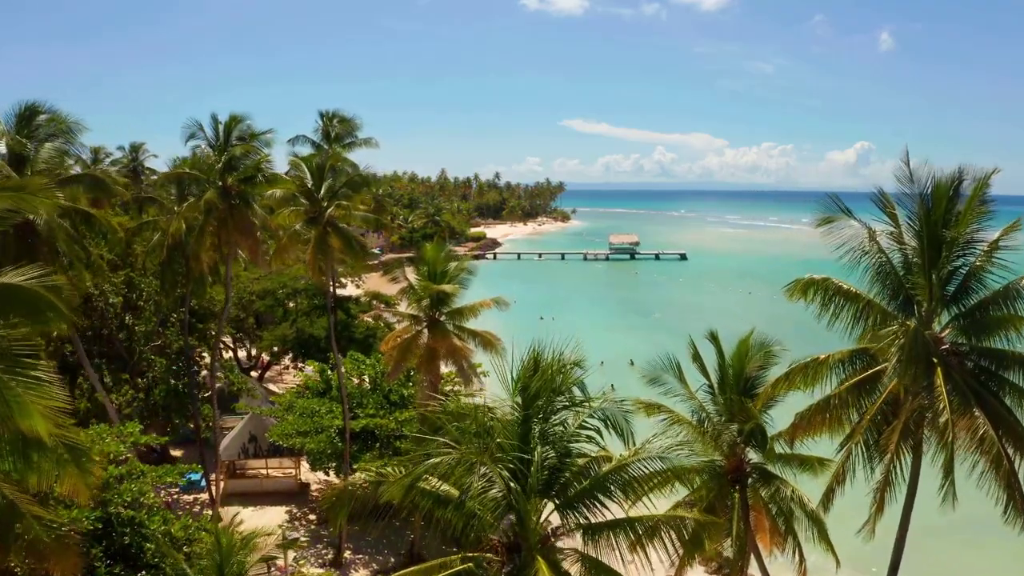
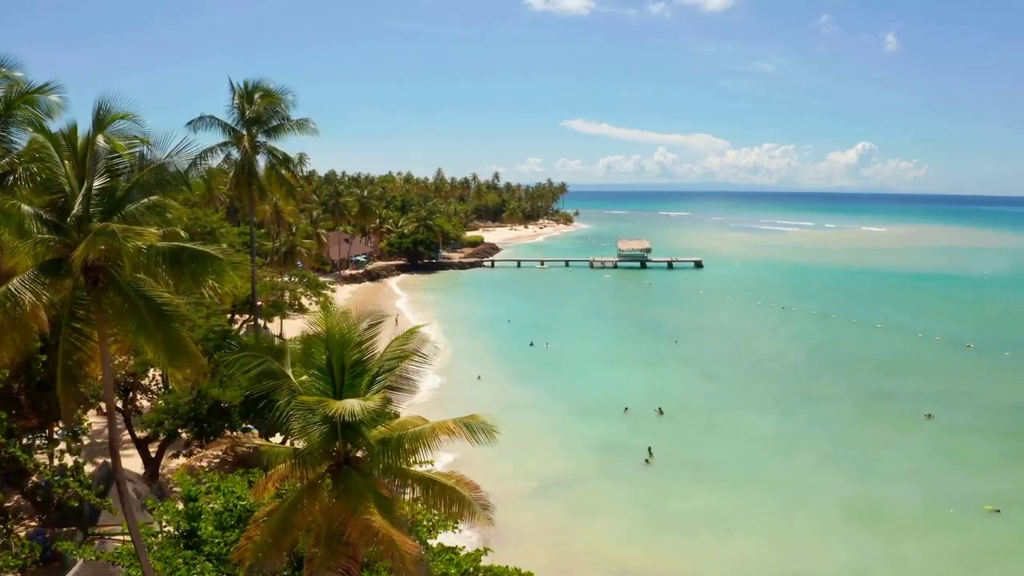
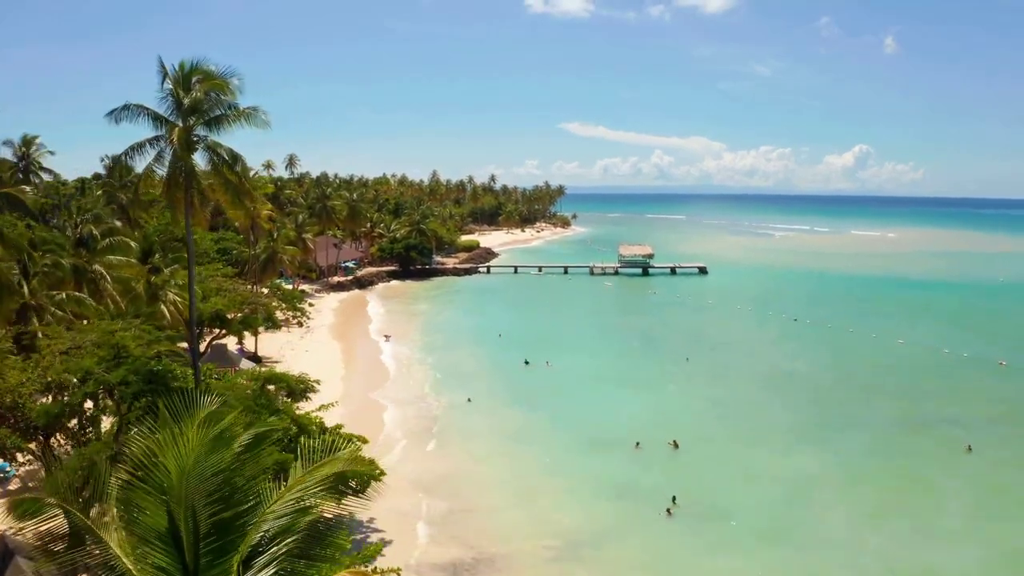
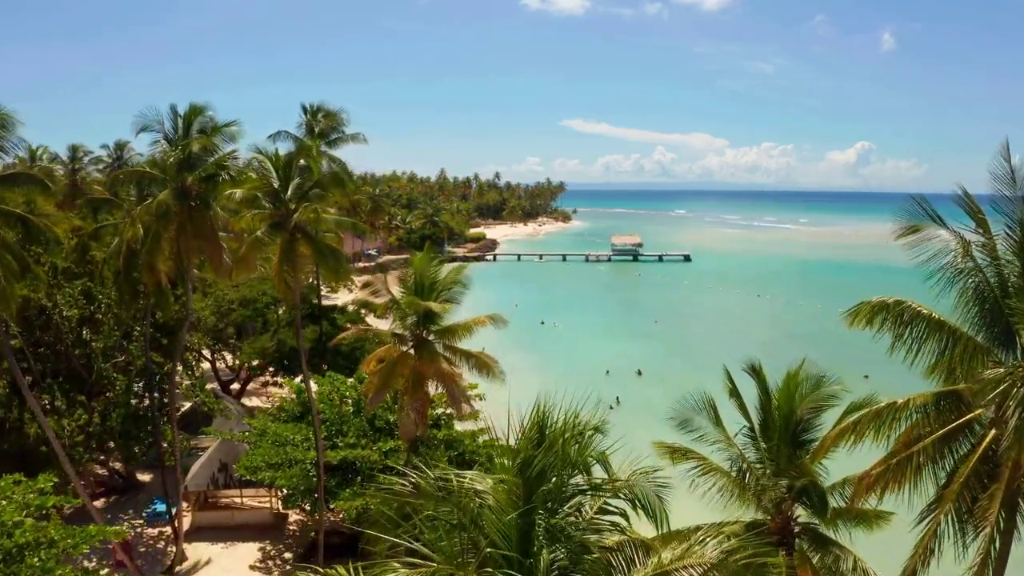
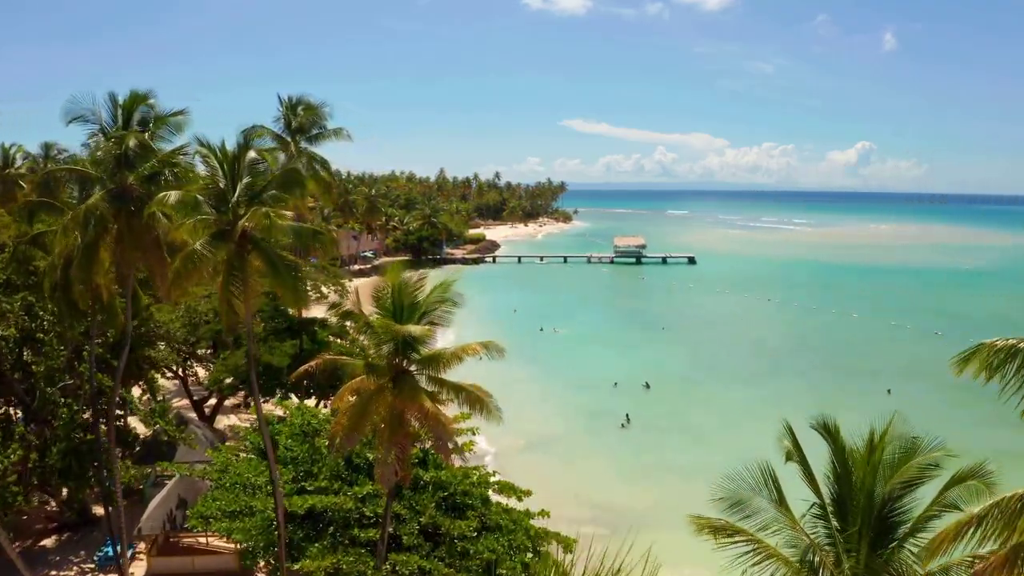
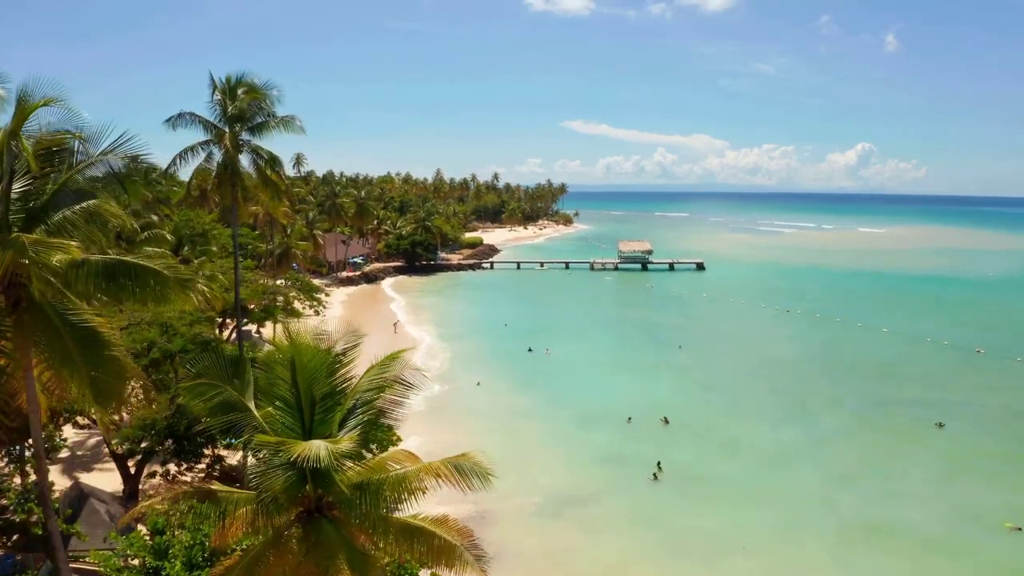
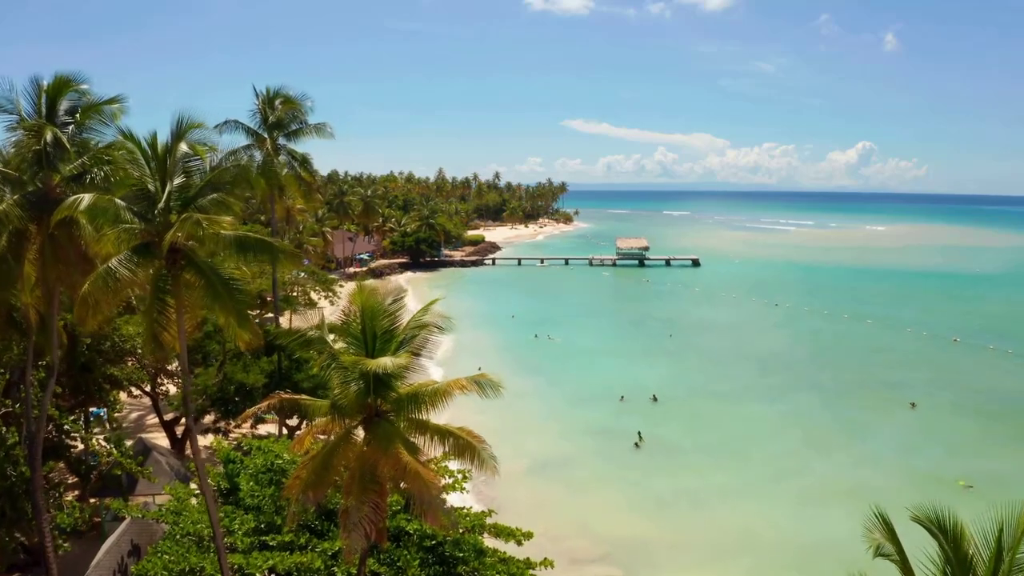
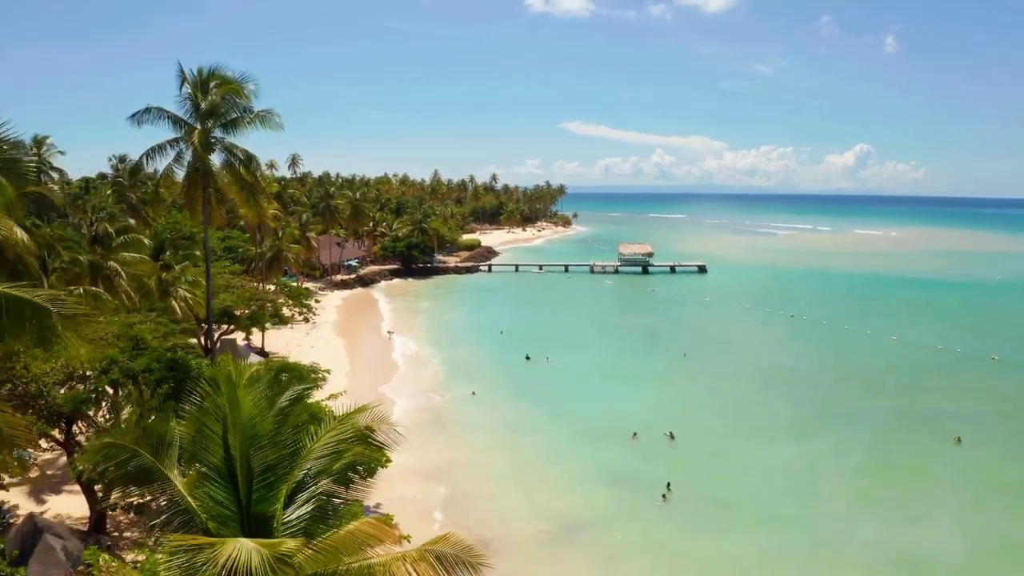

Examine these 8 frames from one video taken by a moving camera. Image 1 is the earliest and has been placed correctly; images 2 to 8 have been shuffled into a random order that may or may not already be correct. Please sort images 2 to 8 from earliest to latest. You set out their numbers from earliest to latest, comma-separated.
4, 5, 7, 2, 6, 8, 3
